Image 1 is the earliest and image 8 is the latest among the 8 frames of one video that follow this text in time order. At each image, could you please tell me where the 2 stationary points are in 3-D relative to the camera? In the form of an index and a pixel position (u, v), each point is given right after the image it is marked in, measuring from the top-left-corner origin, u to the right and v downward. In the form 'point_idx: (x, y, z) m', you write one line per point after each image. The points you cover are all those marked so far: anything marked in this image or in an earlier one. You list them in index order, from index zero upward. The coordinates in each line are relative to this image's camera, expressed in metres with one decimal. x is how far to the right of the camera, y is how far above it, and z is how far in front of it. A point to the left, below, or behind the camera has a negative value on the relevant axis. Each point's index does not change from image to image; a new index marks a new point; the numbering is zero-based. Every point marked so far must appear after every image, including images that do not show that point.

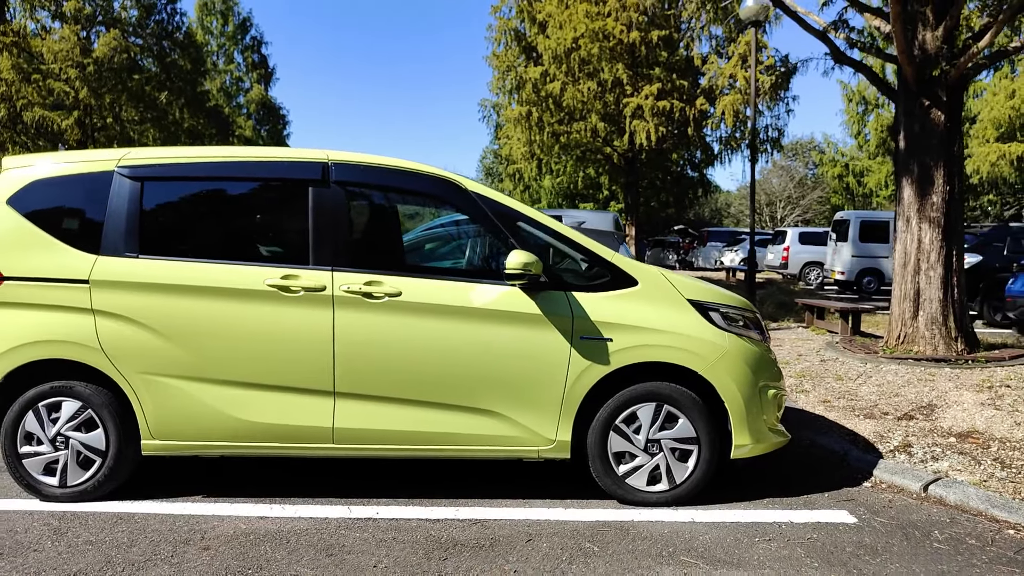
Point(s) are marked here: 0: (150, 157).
0: (-2.0, +0.7, +3.9) m
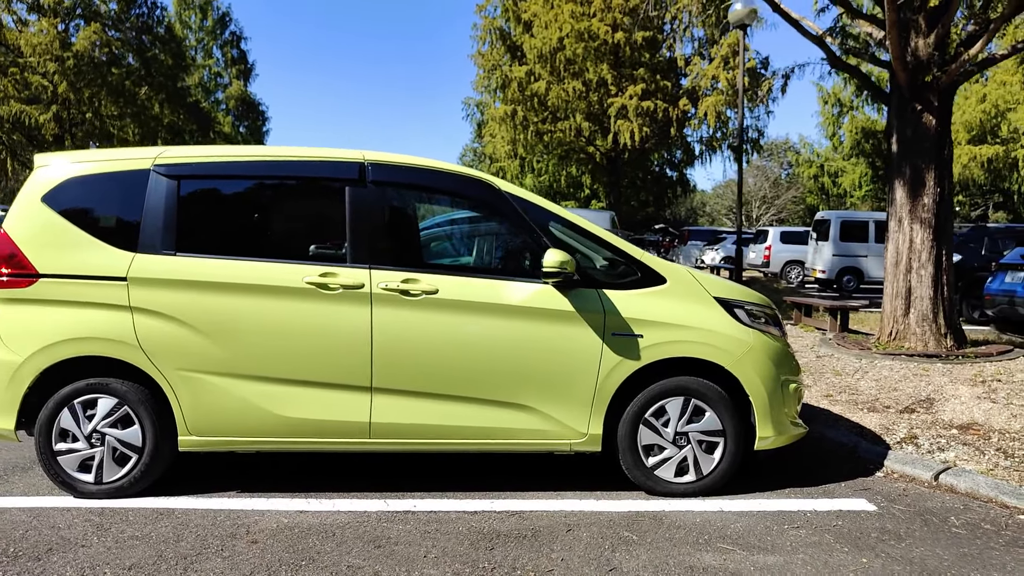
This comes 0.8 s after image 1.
0: (-1.8, +0.7, +3.9) m
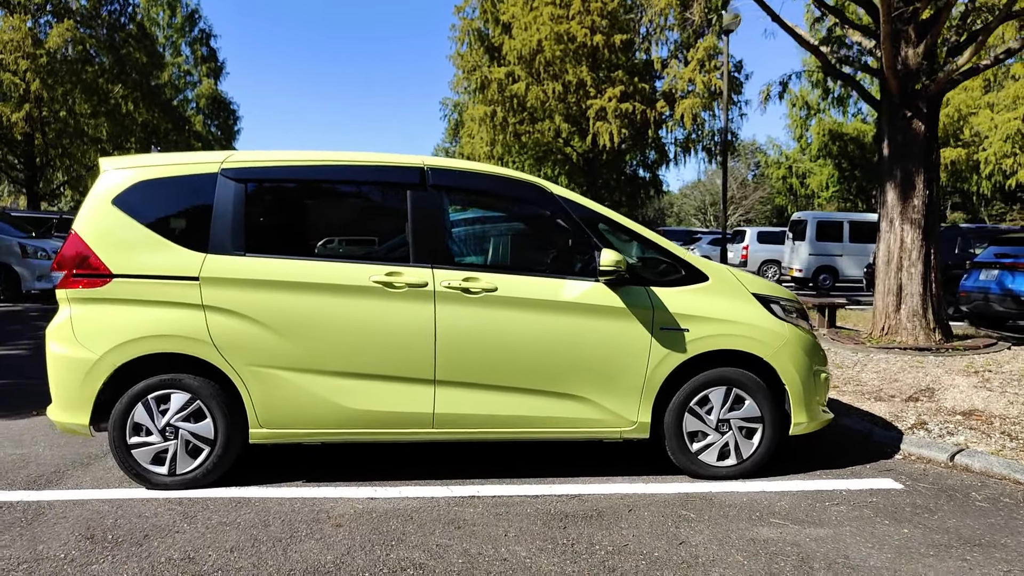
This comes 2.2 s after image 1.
0: (-1.5, +0.7, +4.1) m
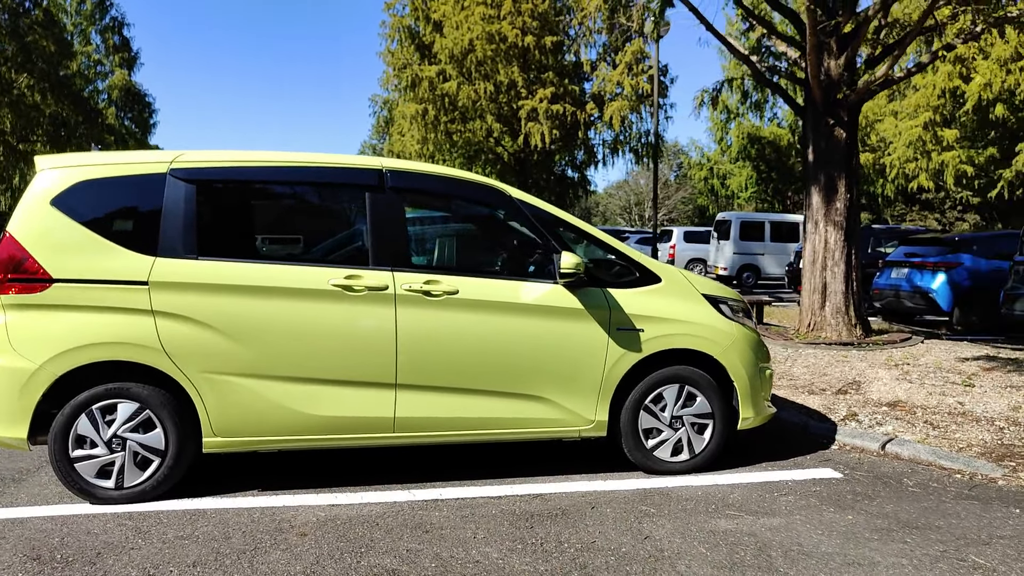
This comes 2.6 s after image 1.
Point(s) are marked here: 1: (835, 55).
0: (-1.7, +0.7, +3.9) m
1: (+3.9, +2.8, +8.4) m
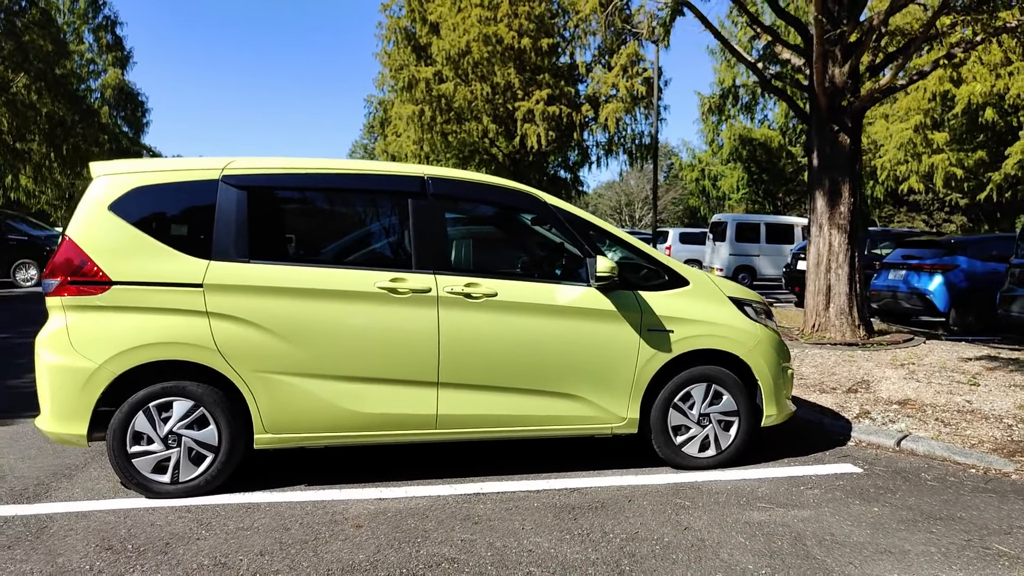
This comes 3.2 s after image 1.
0: (-1.5, +0.7, +4.1) m
1: (+4.0, +2.8, +8.7) m
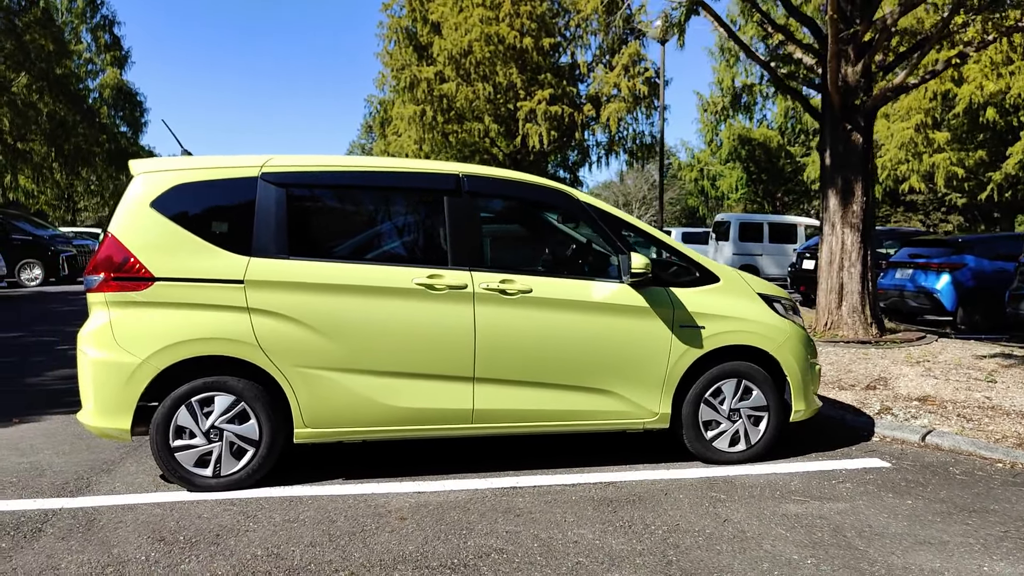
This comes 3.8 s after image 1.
0: (-1.3, +0.7, +4.1) m
1: (+4.2, +2.8, +8.7) m
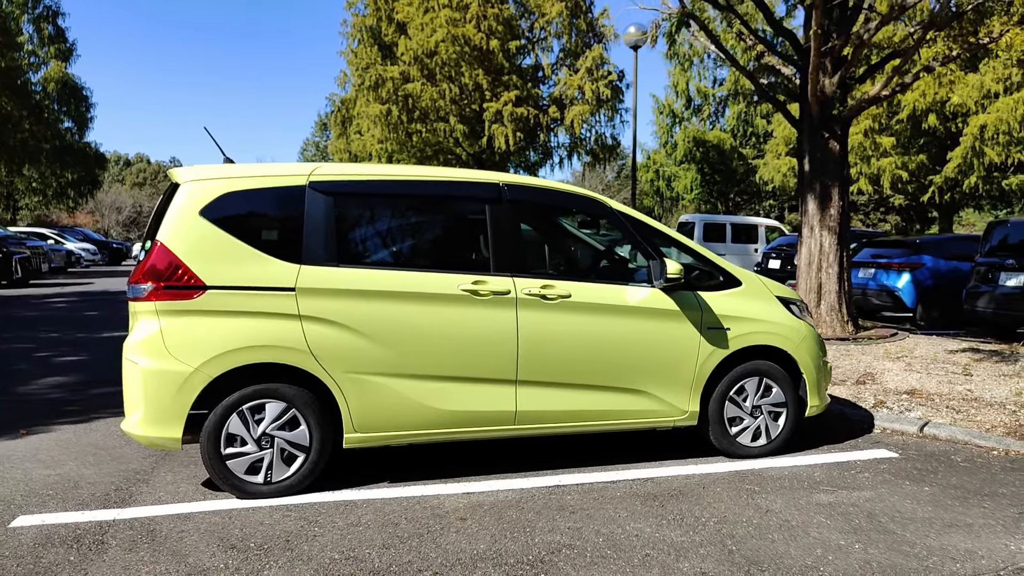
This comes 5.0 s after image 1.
0: (-1.0, +0.7, +4.2) m
1: (+4.1, +2.8, +9.2) m
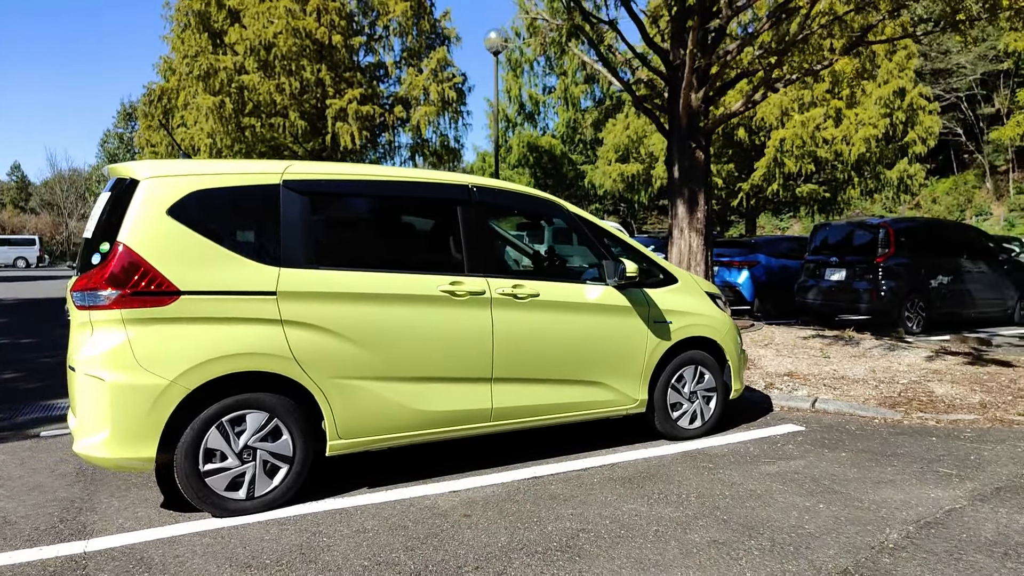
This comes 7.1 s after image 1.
0: (-1.2, +0.7, +4.0) m
1: (+2.6, +2.9, +10.1) m
